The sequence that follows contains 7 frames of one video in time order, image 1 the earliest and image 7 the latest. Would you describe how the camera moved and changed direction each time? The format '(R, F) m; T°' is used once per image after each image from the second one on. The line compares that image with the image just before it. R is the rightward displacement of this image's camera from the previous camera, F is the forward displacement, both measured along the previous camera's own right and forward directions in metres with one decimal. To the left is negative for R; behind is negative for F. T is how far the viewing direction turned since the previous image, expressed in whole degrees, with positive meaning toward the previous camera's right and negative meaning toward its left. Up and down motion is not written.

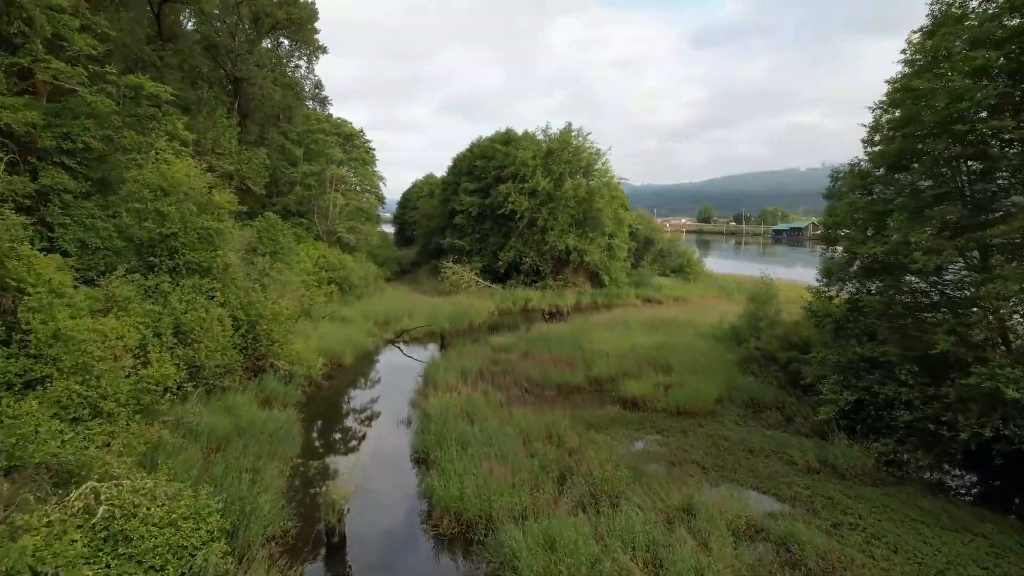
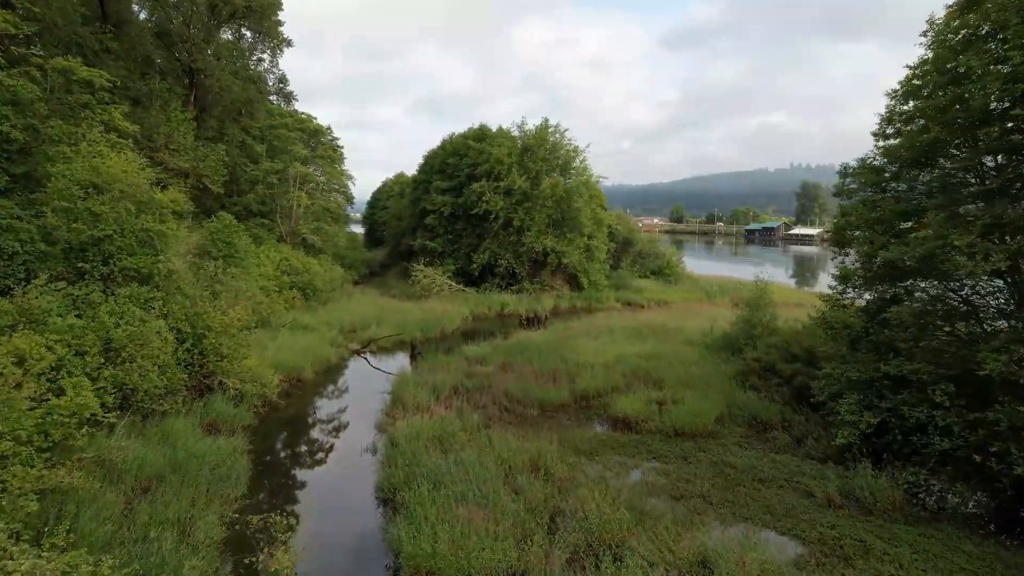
(-0.1, +1.1) m; +2°
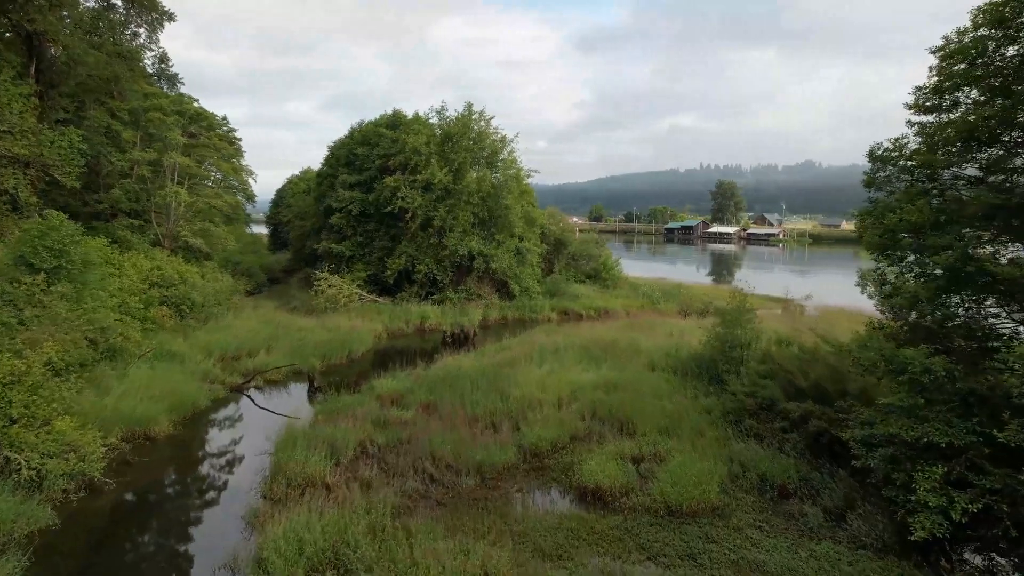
(-0.1, +2.9) m; +7°
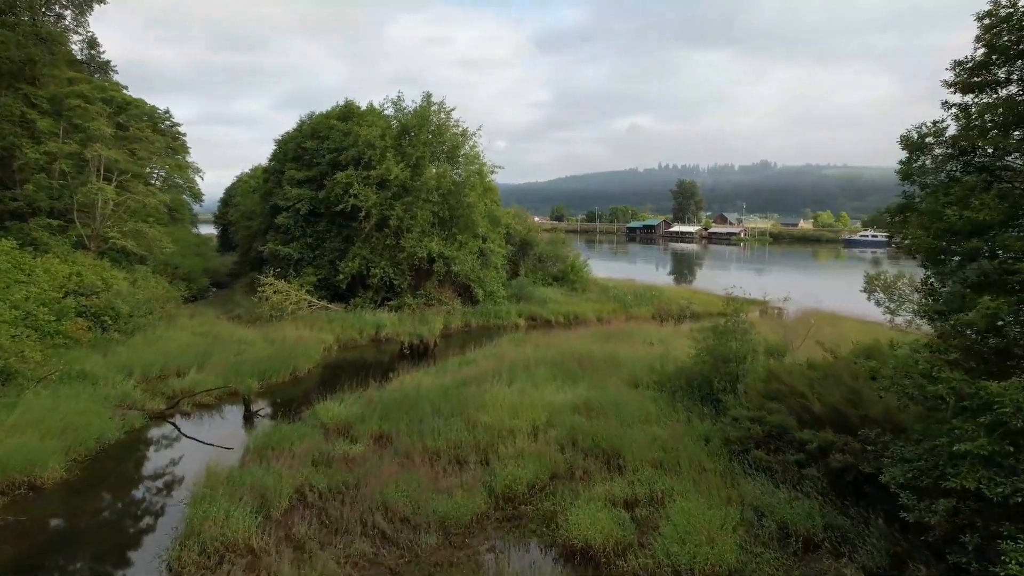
(-0.1, +1.4) m; +3°
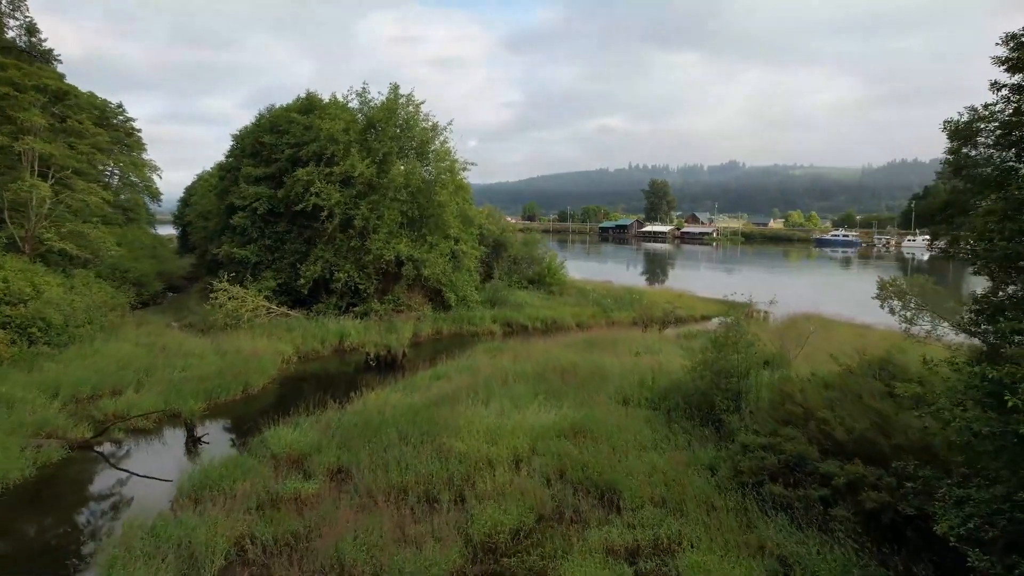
(-0.1, +1.1) m; +2°
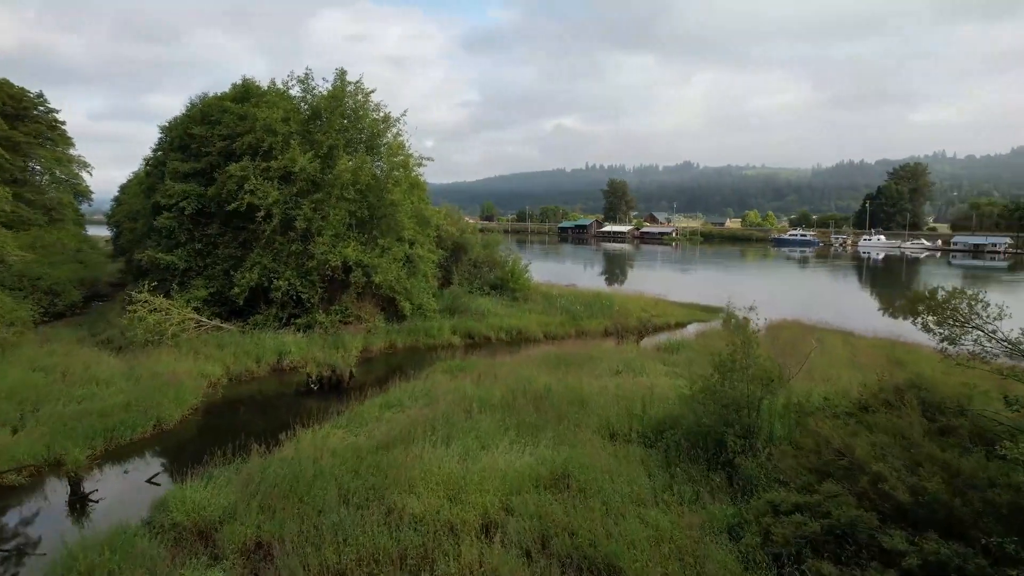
(-0.1, +1.6) m; +4°
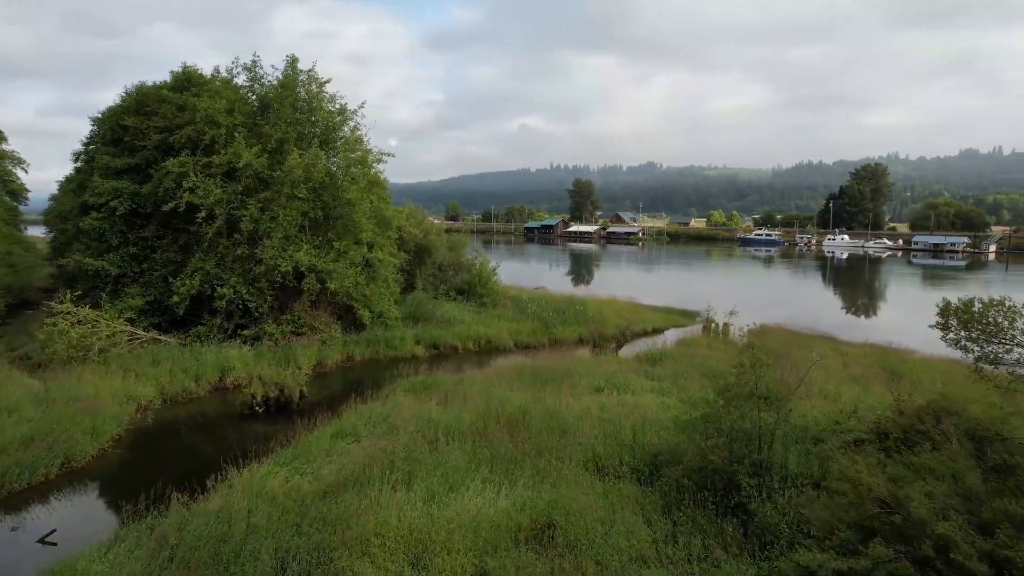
(-0.1, +1.2) m; +3°
